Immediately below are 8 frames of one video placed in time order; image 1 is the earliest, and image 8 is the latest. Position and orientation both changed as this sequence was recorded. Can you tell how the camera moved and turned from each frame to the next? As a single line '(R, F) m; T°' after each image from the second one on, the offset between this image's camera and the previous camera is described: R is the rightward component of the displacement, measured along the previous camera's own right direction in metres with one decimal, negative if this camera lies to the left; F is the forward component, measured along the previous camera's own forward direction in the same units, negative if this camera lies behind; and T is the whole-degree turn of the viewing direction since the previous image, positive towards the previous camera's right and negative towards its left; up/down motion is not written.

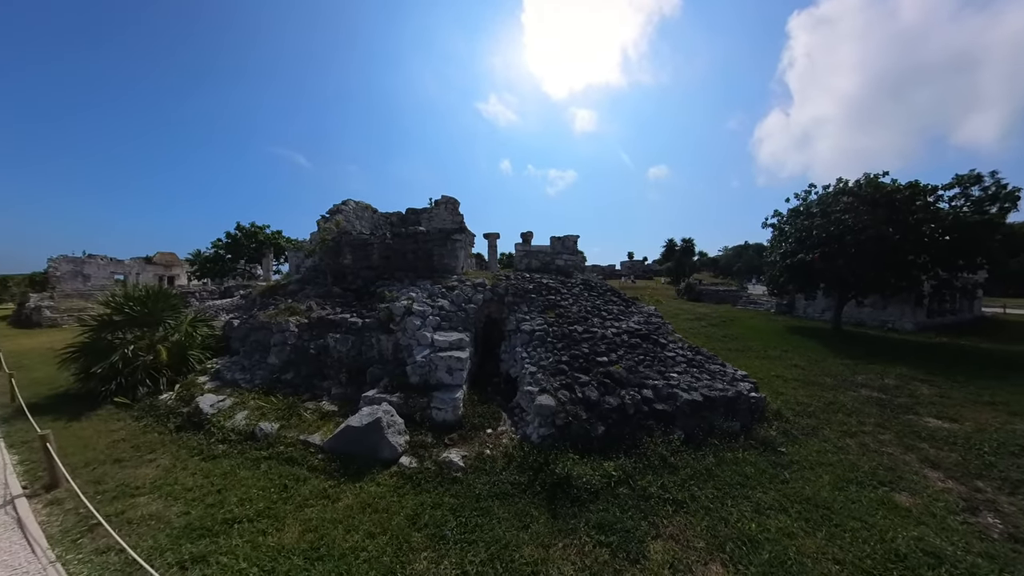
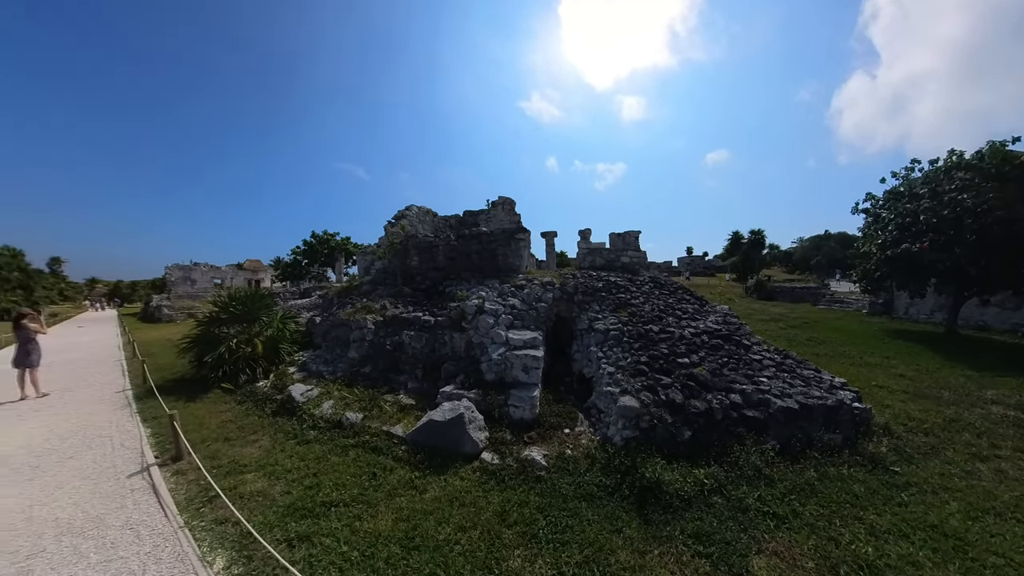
(-0.7, +0.3) m; -8°
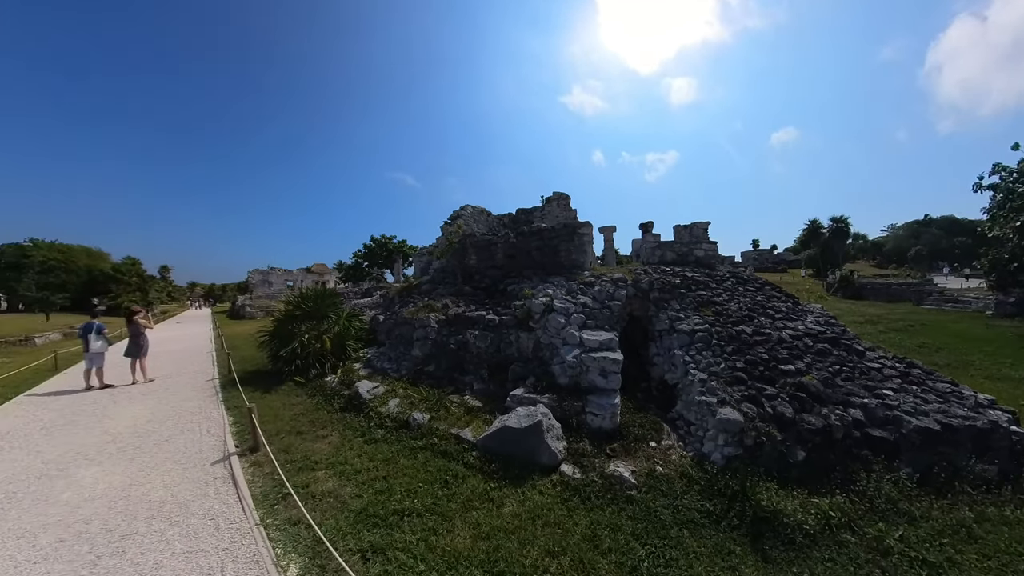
(-0.6, +0.7) m; -8°
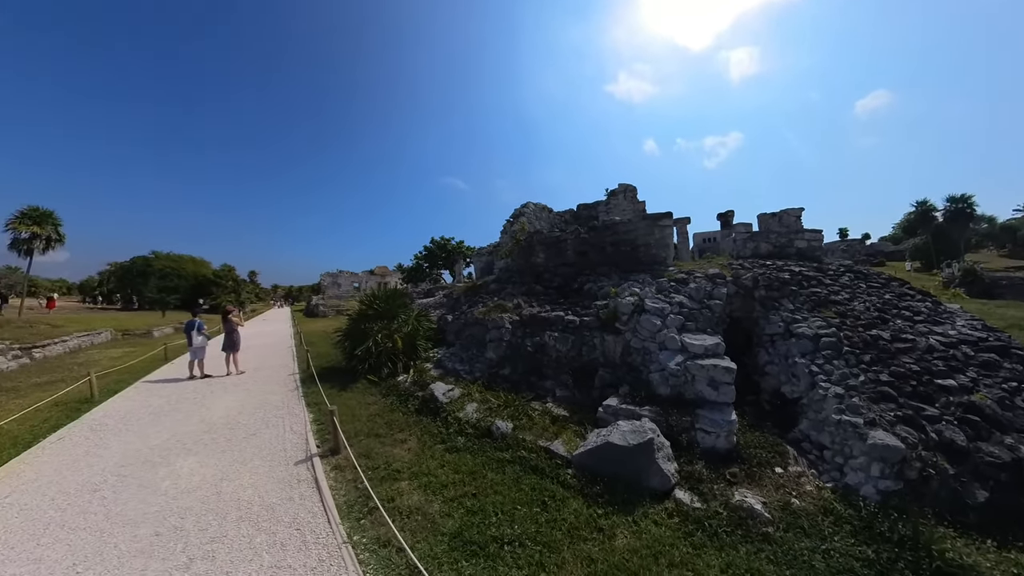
(-0.8, +0.8) m; -8°
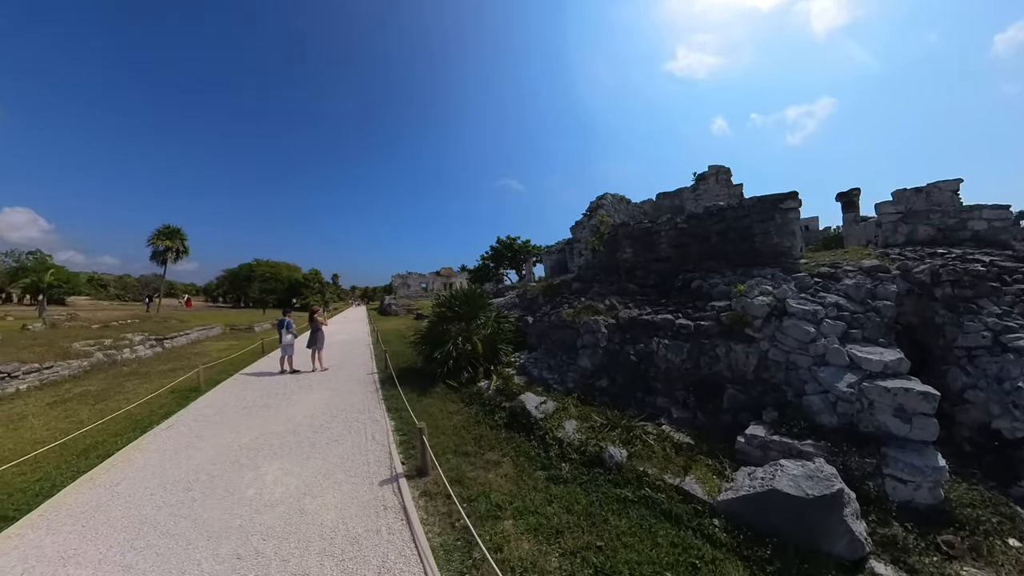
(-0.9, +1.1) m; -9°
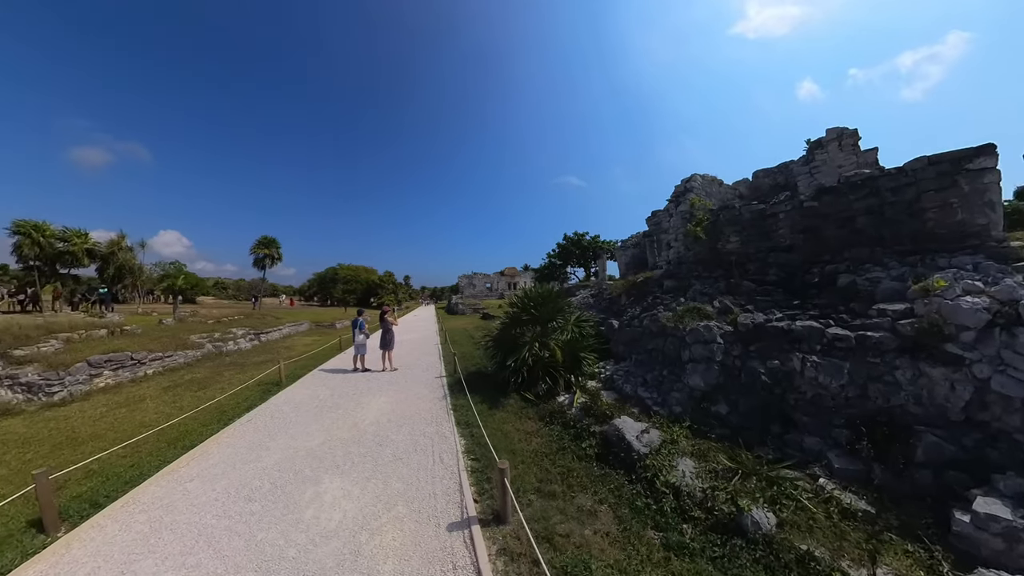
(-0.4, +1.1) m; -10°
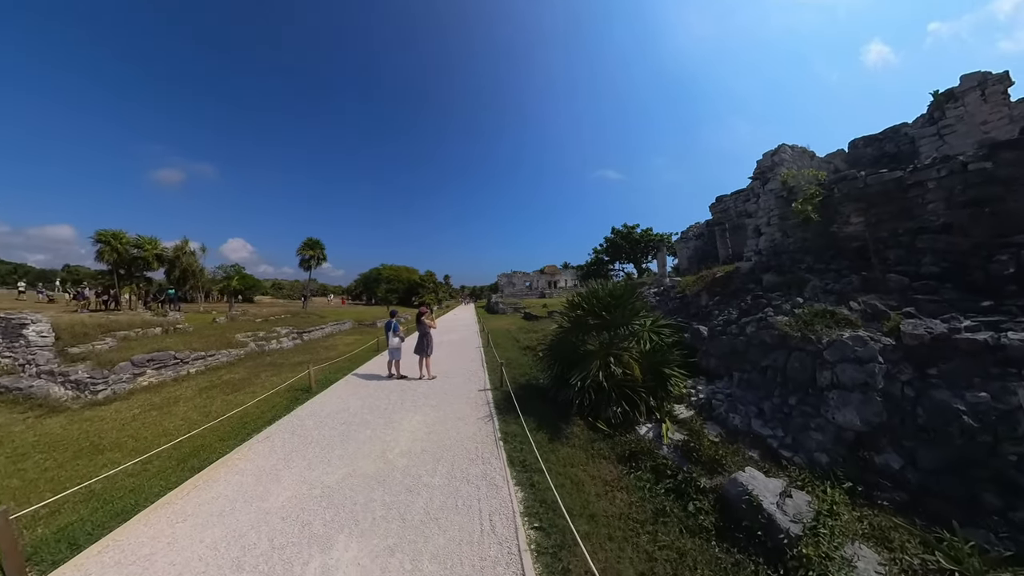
(-0.4, +1.4) m; -6°
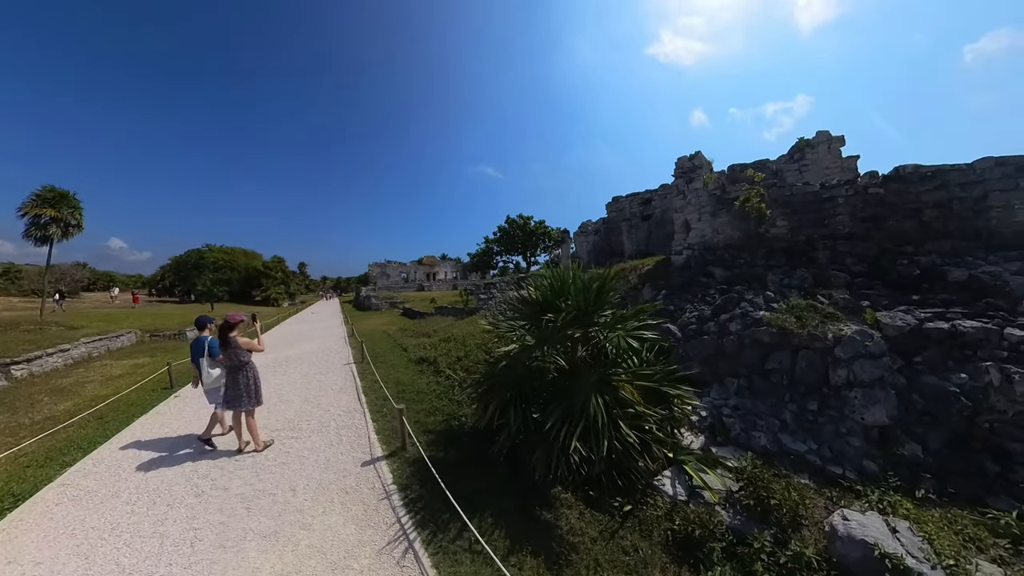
(-0.7, +2.3) m; +21°
